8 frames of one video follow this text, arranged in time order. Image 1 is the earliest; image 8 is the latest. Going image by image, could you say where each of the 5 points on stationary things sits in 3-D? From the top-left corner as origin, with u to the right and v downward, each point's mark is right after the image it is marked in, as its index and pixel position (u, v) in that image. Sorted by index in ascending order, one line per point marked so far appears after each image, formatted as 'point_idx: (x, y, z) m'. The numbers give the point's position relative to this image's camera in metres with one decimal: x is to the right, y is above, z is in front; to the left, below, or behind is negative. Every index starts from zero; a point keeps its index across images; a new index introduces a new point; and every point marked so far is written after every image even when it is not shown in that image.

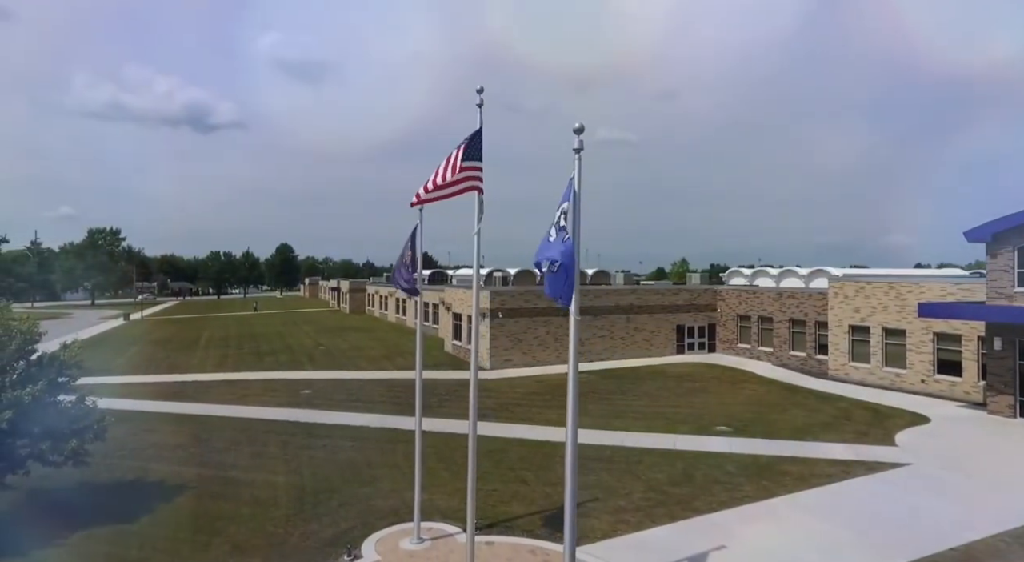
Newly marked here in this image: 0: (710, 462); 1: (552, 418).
0: (+4.6, -4.2, +15.5) m
1: (+1.1, -3.8, +18.2) m
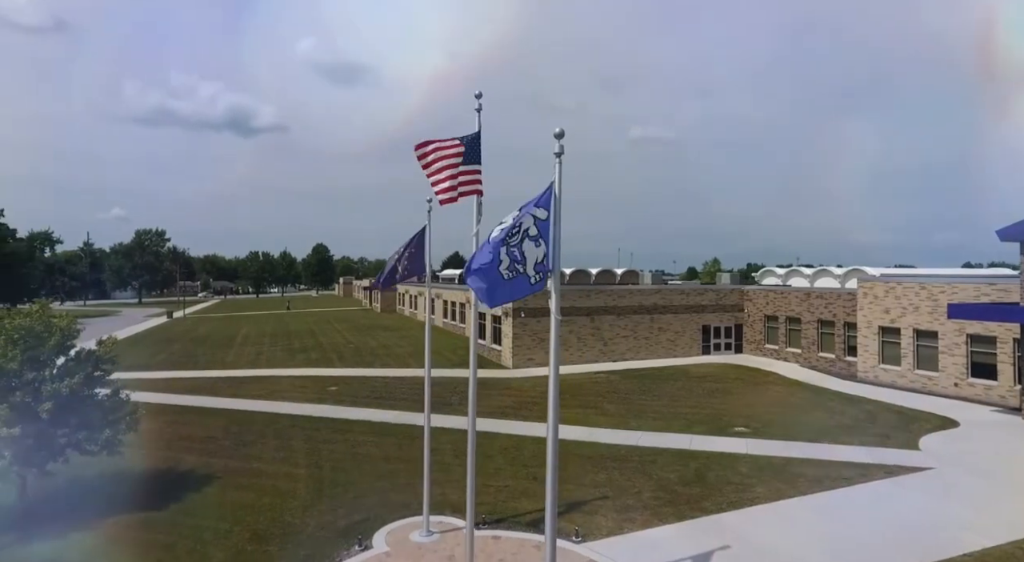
0: (+5.0, -4.2, +15.5) m
1: (+1.6, -3.8, +18.4) m
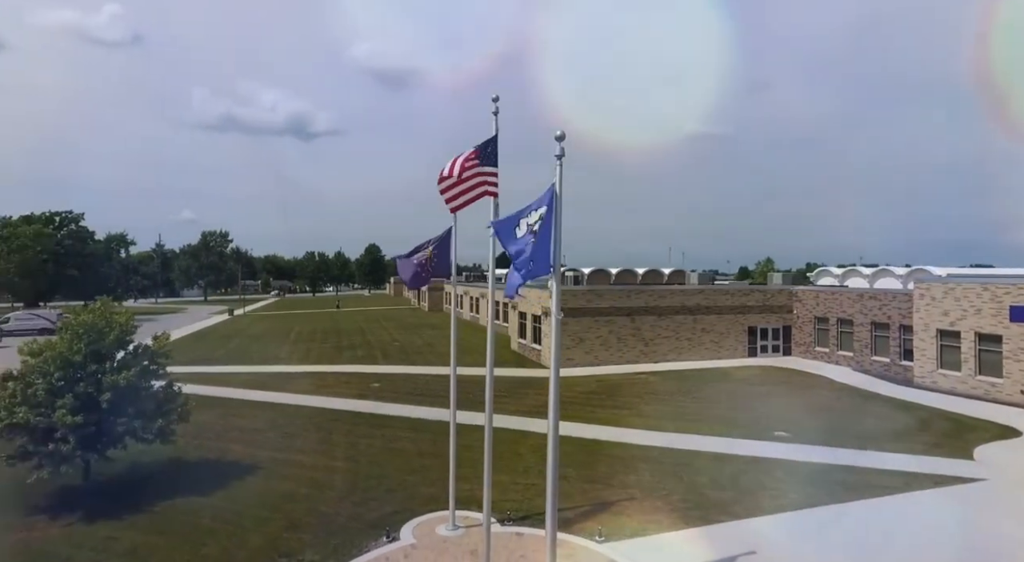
0: (+5.7, -4.2, +15.2) m
1: (+2.6, -3.8, +18.4) m
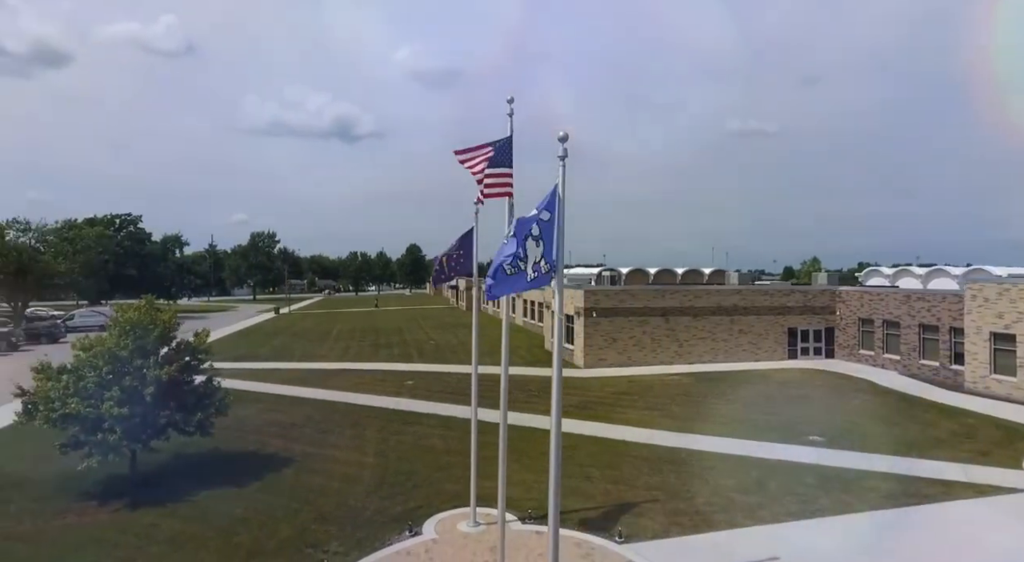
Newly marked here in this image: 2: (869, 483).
0: (+6.2, -4.2, +14.9) m
1: (+3.4, -3.8, +18.3) m
2: (+7.5, -4.3, +14.0) m
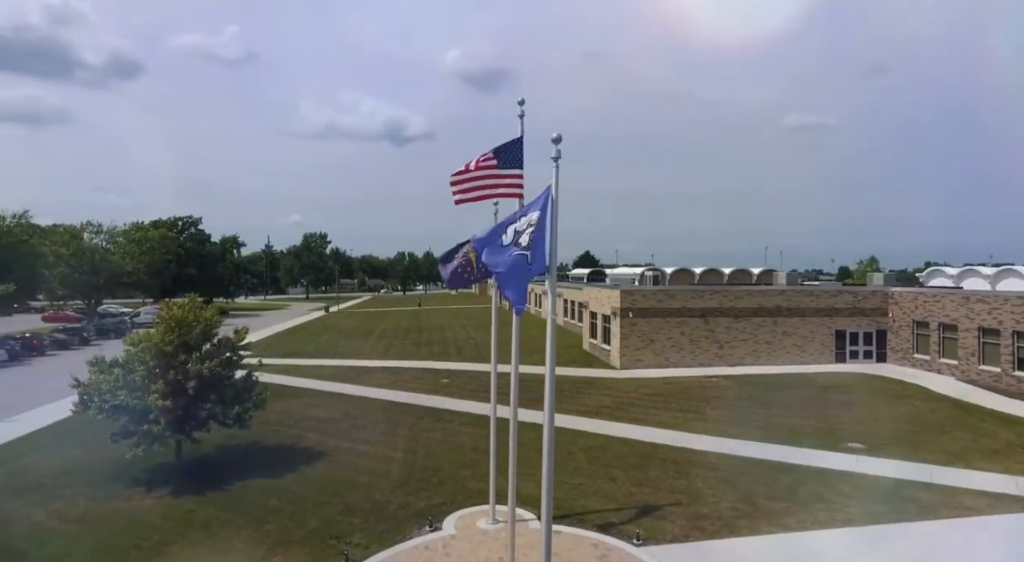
0: (+6.7, -4.2, +14.4) m
1: (+4.2, -3.8, +18.0) m
2: (+8.0, -4.3, +13.4) m
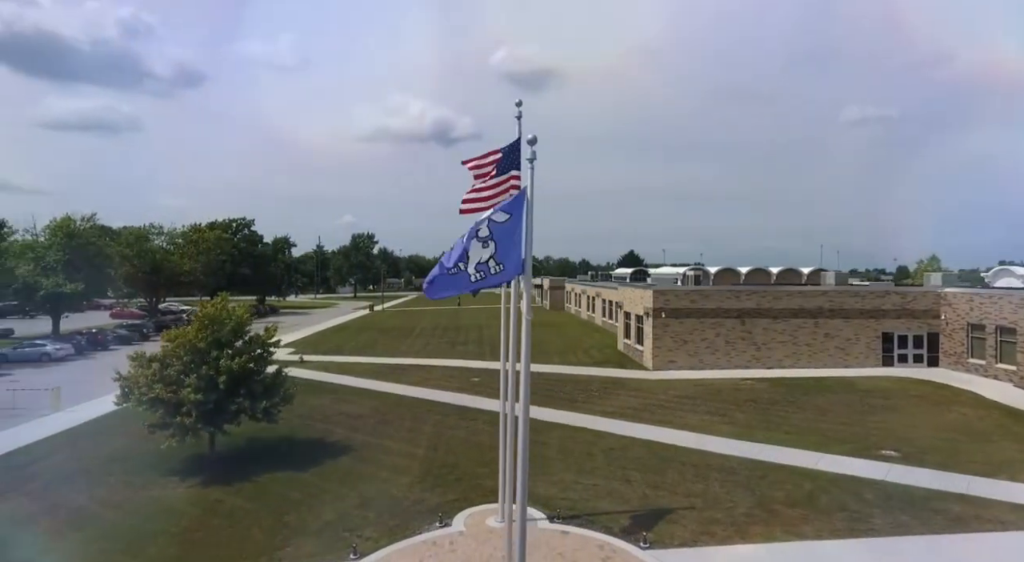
0: (+7.0, -4.2, +13.7) m
1: (+4.8, -3.8, +17.6) m
2: (+8.1, -4.3, +12.7) m
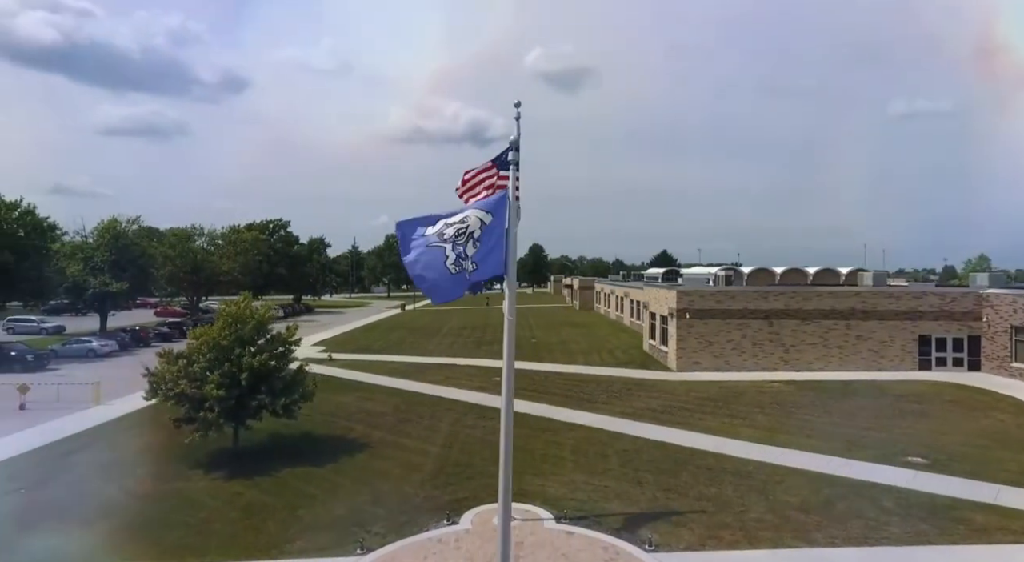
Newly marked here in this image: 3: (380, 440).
0: (+7.1, -4.2, +13.3) m
1: (+5.2, -3.8, +17.3) m
2: (+8.2, -4.3, +12.1) m
3: (-3.5, -4.2, +17.7) m
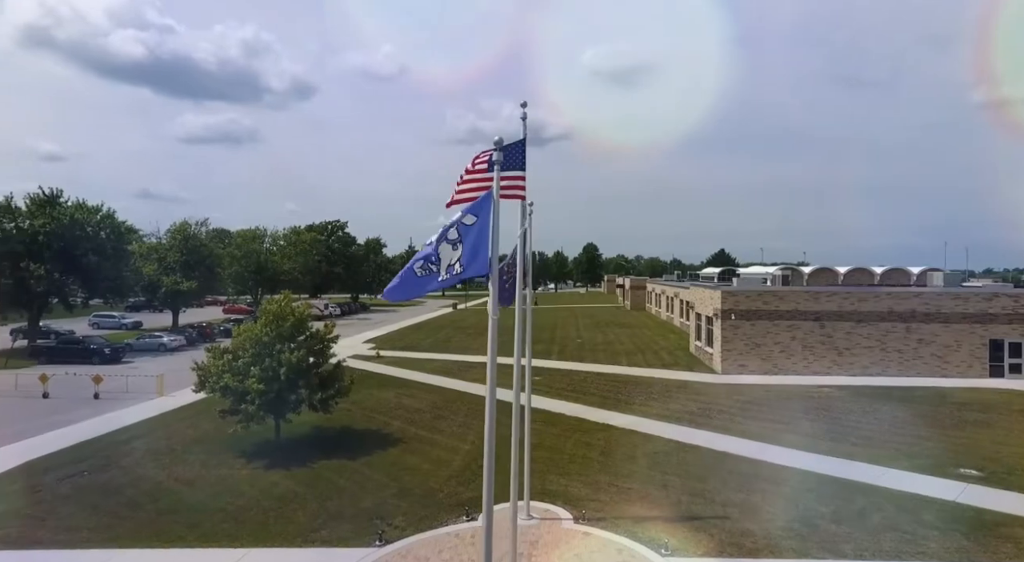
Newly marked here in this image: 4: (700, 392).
0: (+7.5, -4.2, +12.4) m
1: (+6.0, -3.7, +16.6) m
2: (+8.4, -4.2, +11.2) m
3: (-2.6, -4.2, +17.9) m
4: (+5.6, -3.2, +19.6) m
